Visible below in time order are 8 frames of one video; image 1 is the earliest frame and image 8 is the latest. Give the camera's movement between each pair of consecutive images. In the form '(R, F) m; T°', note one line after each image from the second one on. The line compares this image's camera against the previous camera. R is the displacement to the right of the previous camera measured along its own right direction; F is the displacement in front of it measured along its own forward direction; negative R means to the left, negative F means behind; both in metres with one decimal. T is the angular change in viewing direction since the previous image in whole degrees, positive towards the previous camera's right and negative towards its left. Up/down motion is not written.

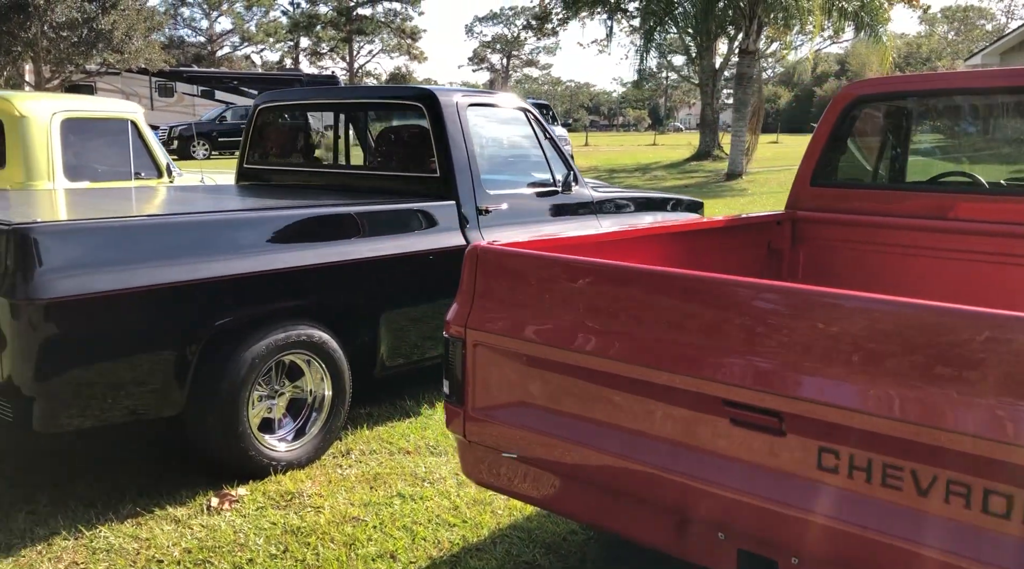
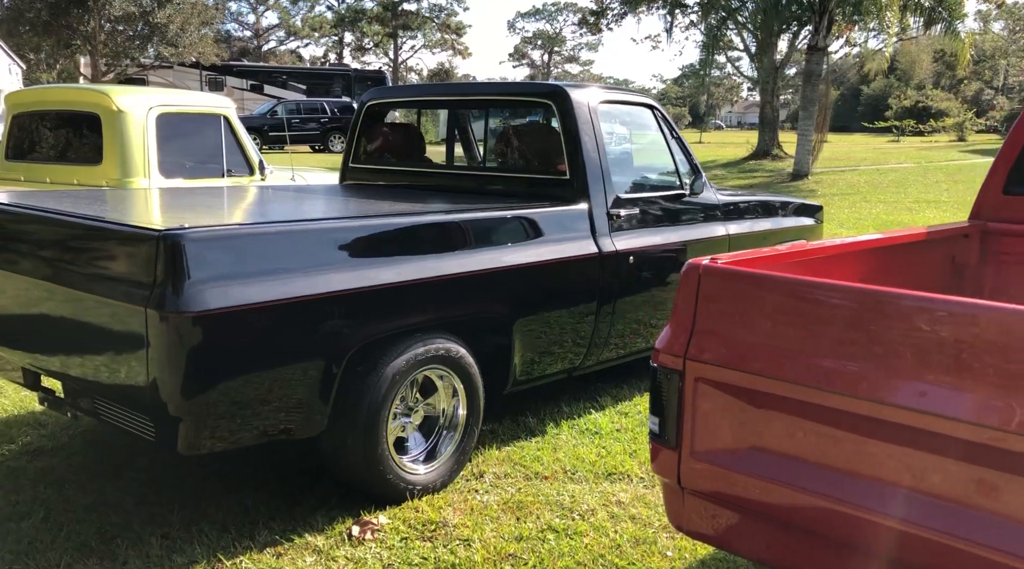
(-0.5, +0.3) m; -2°
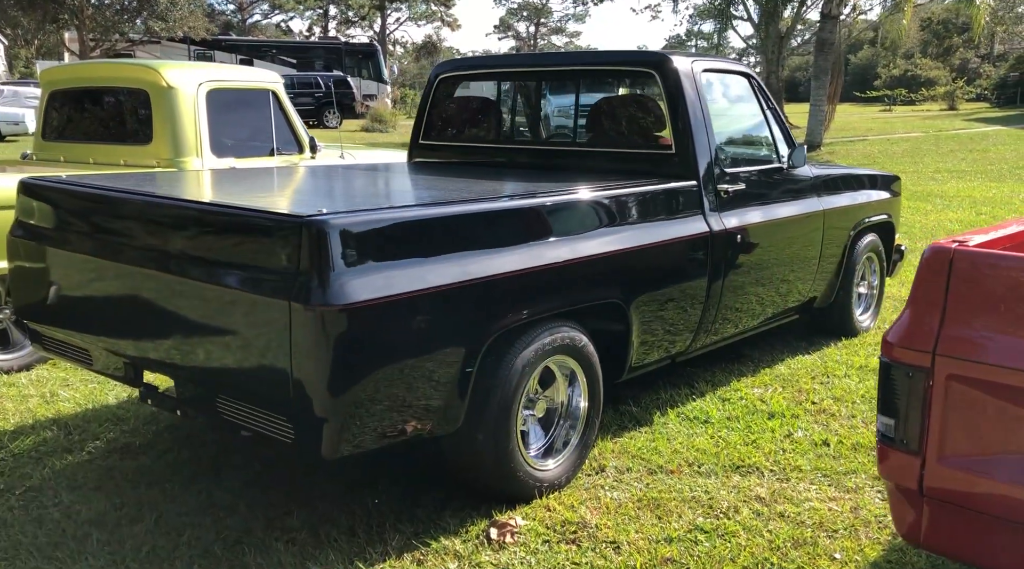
(-0.5, +0.2) m; +1°
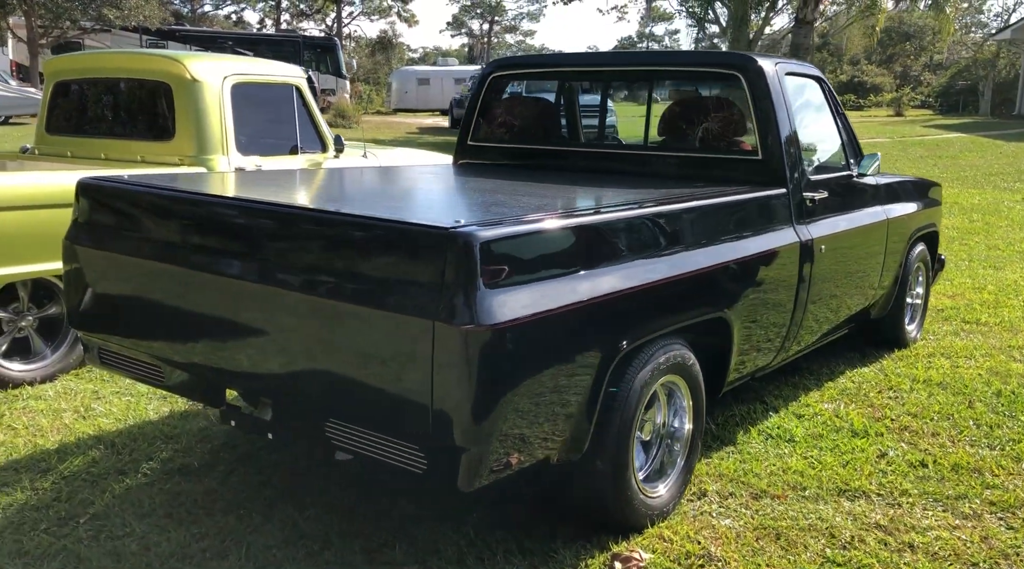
(-0.6, +0.2) m; +3°
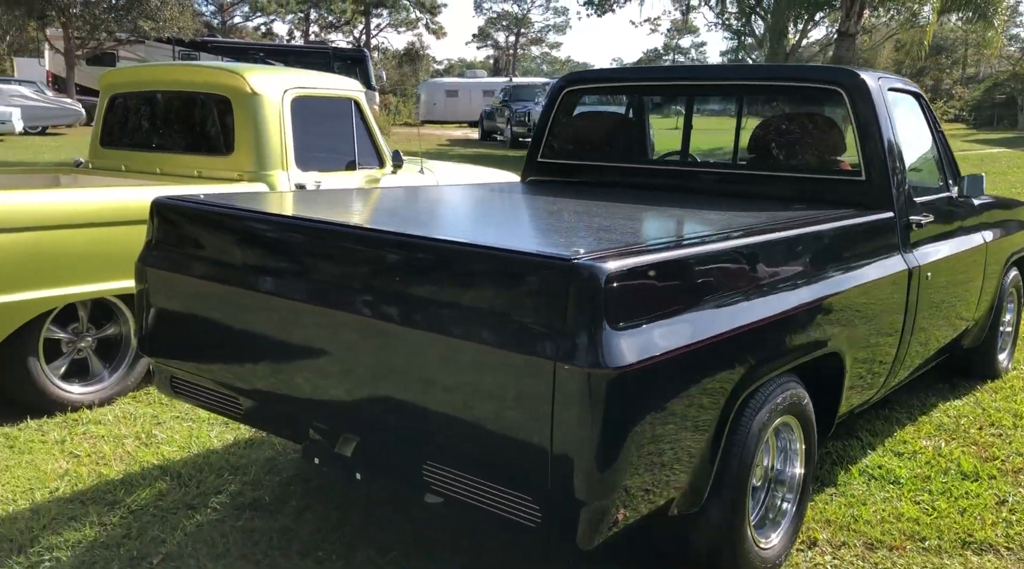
(-0.3, +0.2) m; -2°
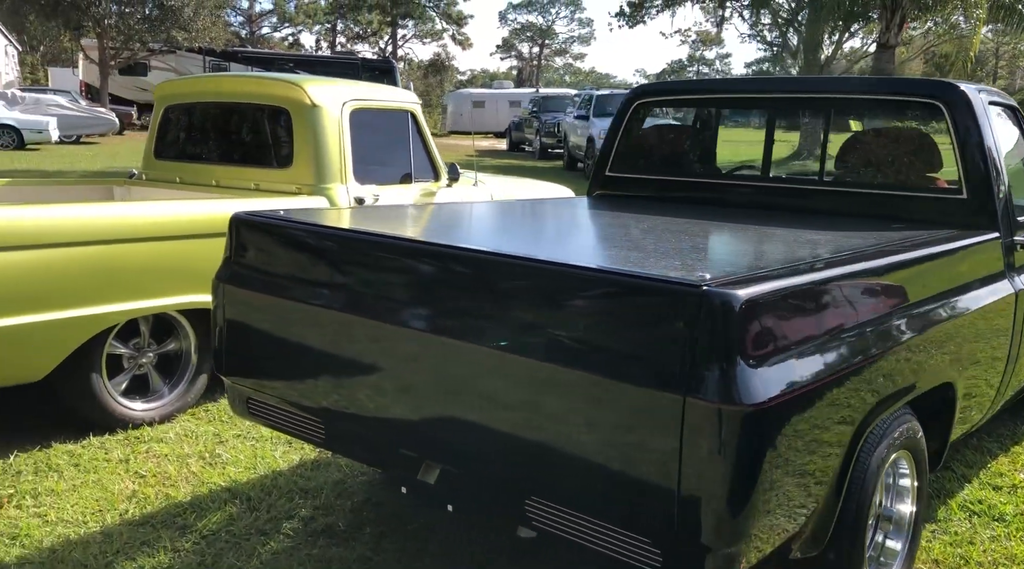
(-0.2, +0.1) m; -1°
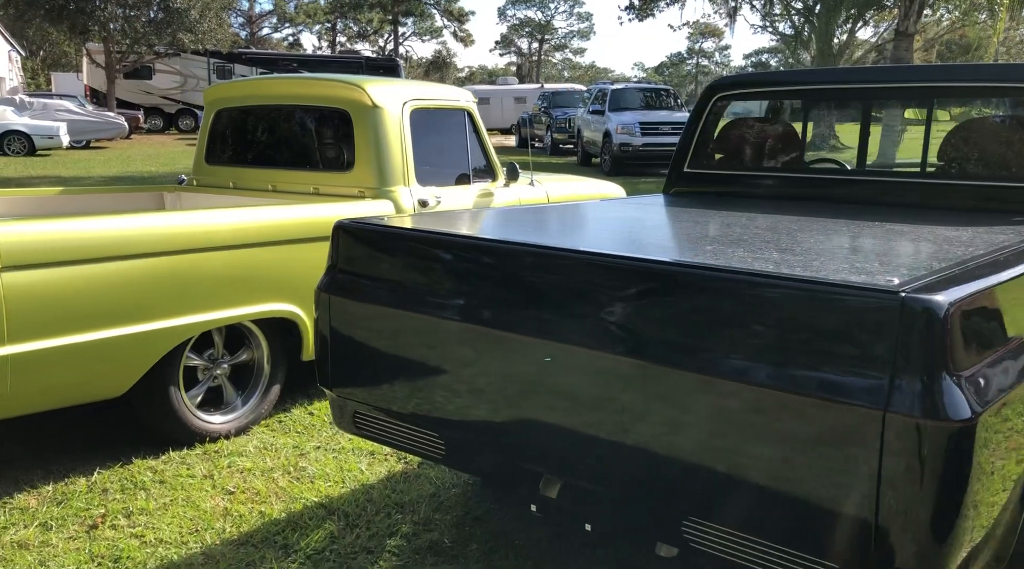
(-0.4, +0.1) m; 0°
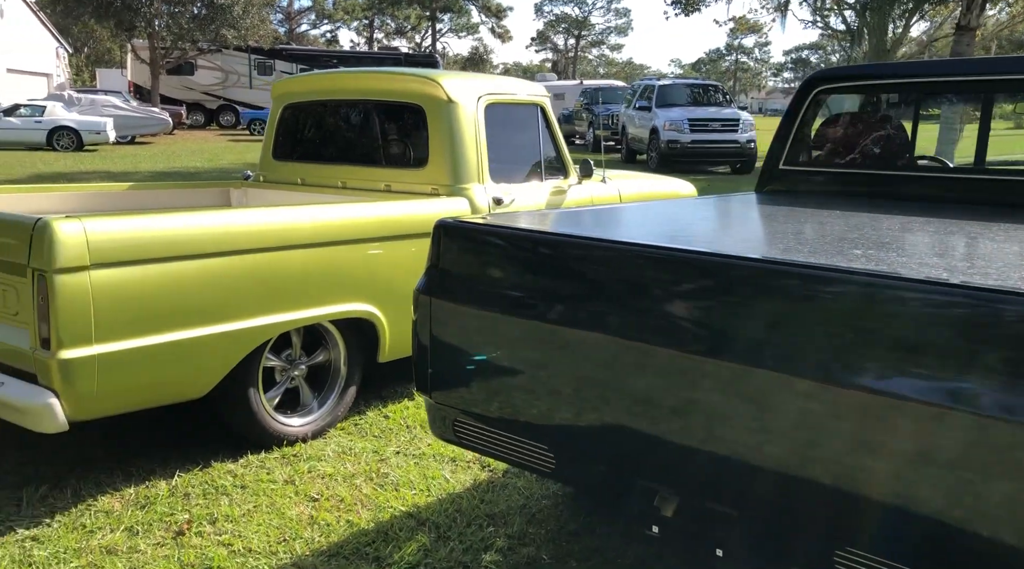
(-0.2, +0.2) m; -2°
